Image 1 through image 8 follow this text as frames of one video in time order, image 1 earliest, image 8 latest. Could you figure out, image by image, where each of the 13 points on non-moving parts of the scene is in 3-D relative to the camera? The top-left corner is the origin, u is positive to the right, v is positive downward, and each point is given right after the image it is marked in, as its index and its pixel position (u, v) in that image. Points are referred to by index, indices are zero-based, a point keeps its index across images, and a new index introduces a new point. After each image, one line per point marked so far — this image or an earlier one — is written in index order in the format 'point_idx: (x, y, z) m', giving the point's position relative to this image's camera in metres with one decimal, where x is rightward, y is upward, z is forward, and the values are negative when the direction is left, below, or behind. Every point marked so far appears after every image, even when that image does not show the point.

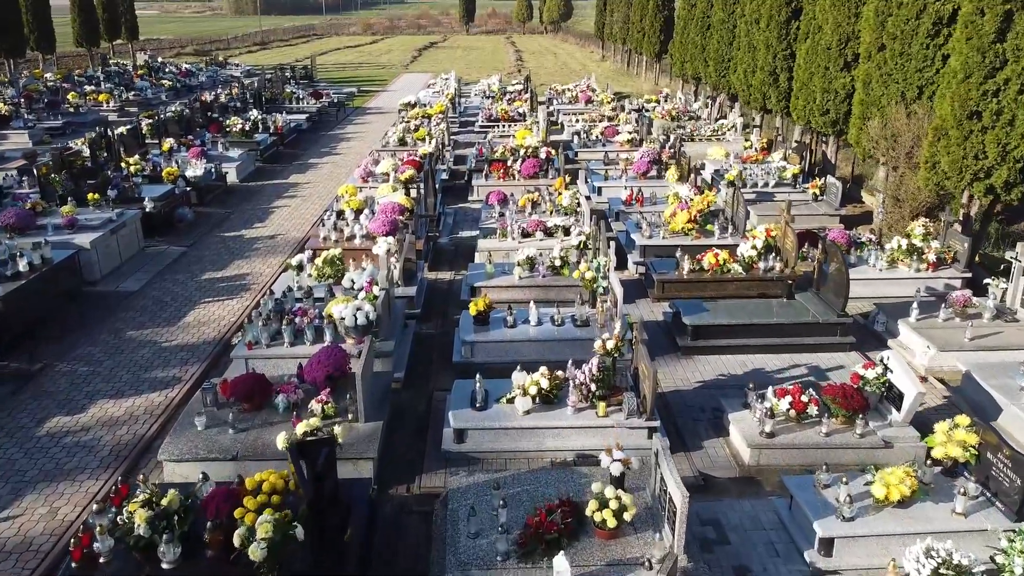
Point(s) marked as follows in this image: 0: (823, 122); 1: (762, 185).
0: (+7.3, +3.9, +19.3) m
1: (+6.1, +2.5, +19.9) m
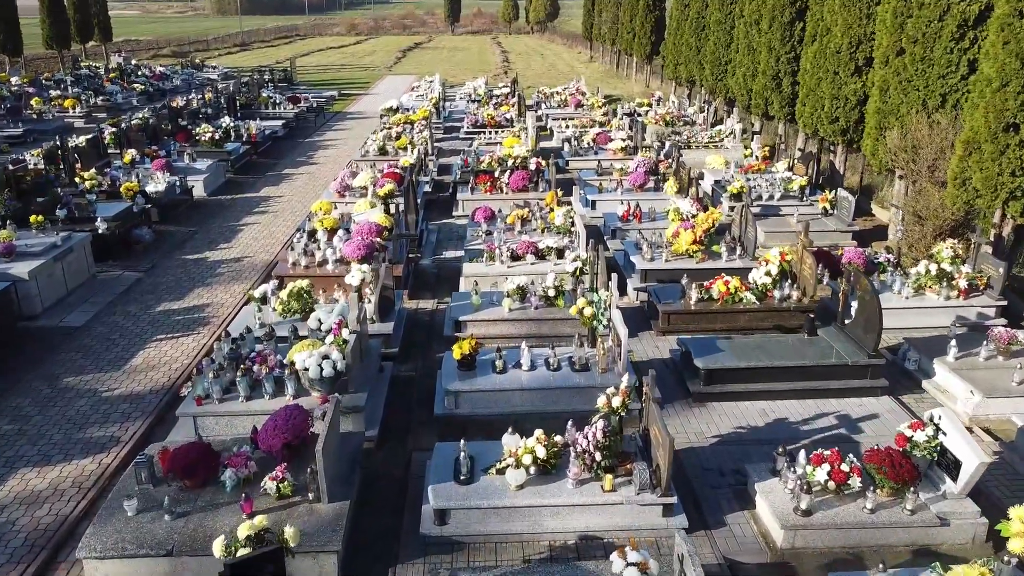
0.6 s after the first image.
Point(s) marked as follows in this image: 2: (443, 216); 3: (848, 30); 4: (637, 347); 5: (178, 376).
0: (+7.1, +3.5, +18.1) m
1: (+5.8, +2.1, +18.6) m
2: (-1.6, +1.7, +19.3) m
3: (+7.1, +5.4, +17.3) m
4: (+1.8, -0.8, +11.9) m
5: (-4.4, -1.2, +10.7) m
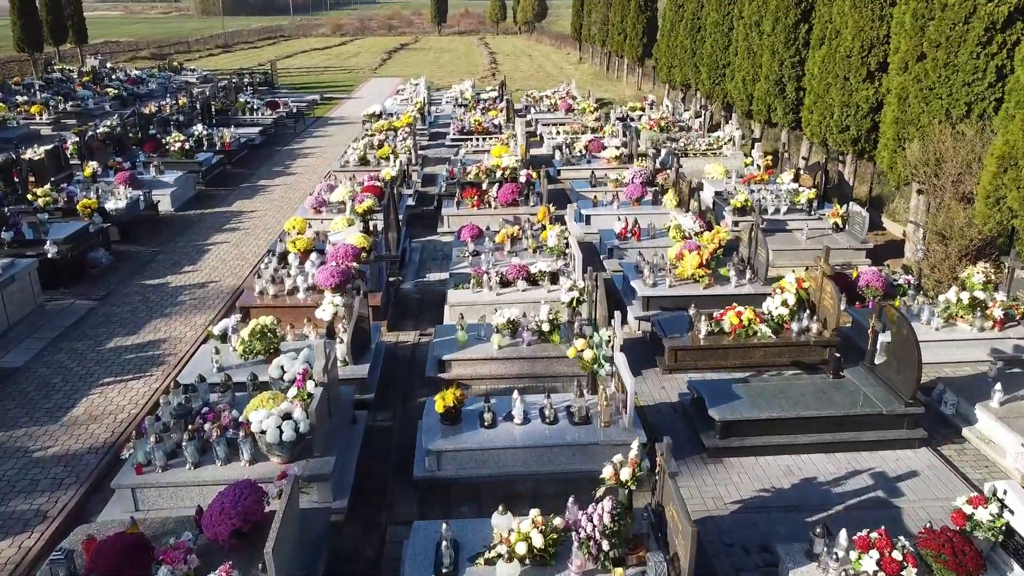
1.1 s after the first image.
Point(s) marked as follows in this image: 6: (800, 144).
0: (+6.8, +3.1, +17.0) m
1: (+5.5, +1.6, +17.5) m
2: (-1.9, +1.3, +18.1) m
3: (+6.8, +5.0, +16.1) m
4: (+1.7, -1.3, +10.7) m
5: (-4.5, -1.6, +9.4) m
6: (+7.0, +3.5, +20.0) m
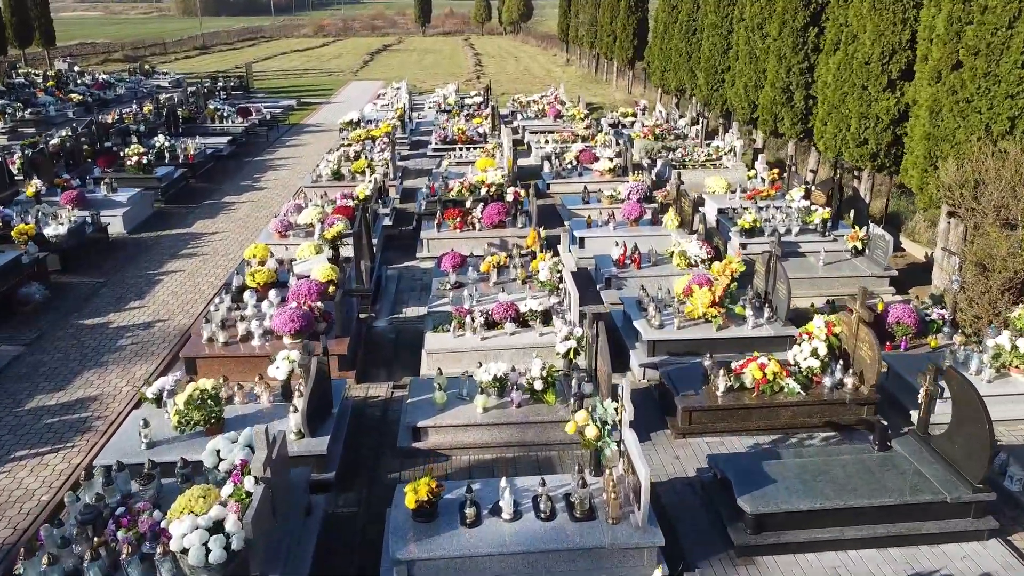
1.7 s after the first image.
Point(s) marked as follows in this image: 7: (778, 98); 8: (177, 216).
0: (+6.6, +2.5, +15.5) m
1: (+5.3, +1.1, +16.0) m
2: (-2.2, +0.7, +16.4) m
3: (+6.6, +4.5, +14.6) m
4: (+1.5, -1.9, +9.1) m
5: (-4.6, -2.3, +7.8) m
6: (+6.7, +3.0, +18.5) m
7: (+6.0, +4.3, +18.5) m
8: (-7.9, +1.7, +19.1) m
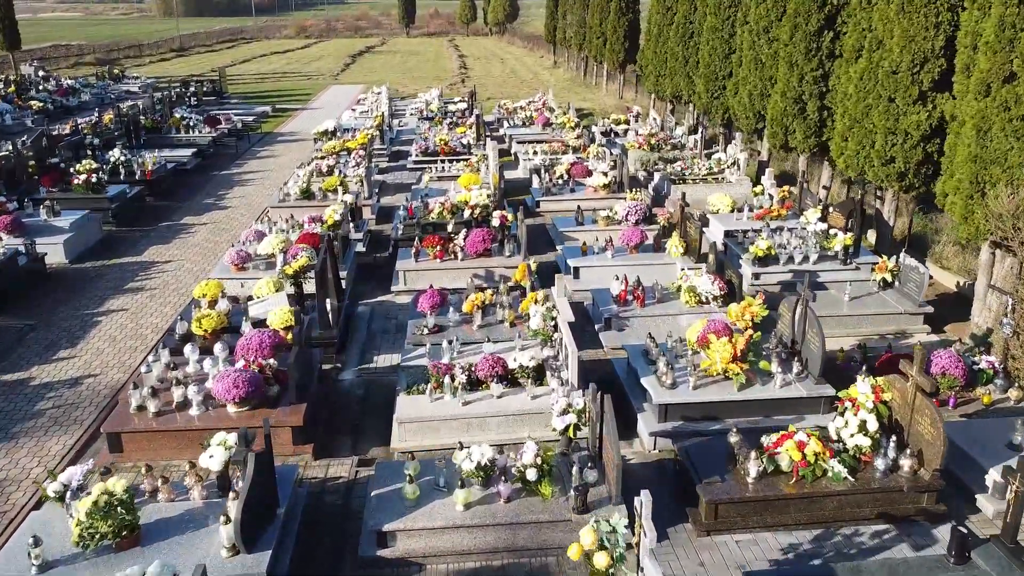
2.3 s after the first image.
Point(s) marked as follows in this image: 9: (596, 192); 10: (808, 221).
0: (+6.3, +1.9, +13.9) m
1: (+5.0, +0.5, +14.4) m
2: (-2.4, 0.0, +14.7) m
3: (+6.3, +3.9, +13.0) m
4: (+1.4, -2.5, +7.4) m
5: (-4.7, -2.9, +6.0) m
6: (+6.4, +2.4, +16.9) m
7: (+5.7, +3.7, +16.9) m
8: (-8.2, +1.0, +17.3) m
9: (+2.0, +2.3, +19.6) m
10: (+5.6, +1.3, +15.5) m
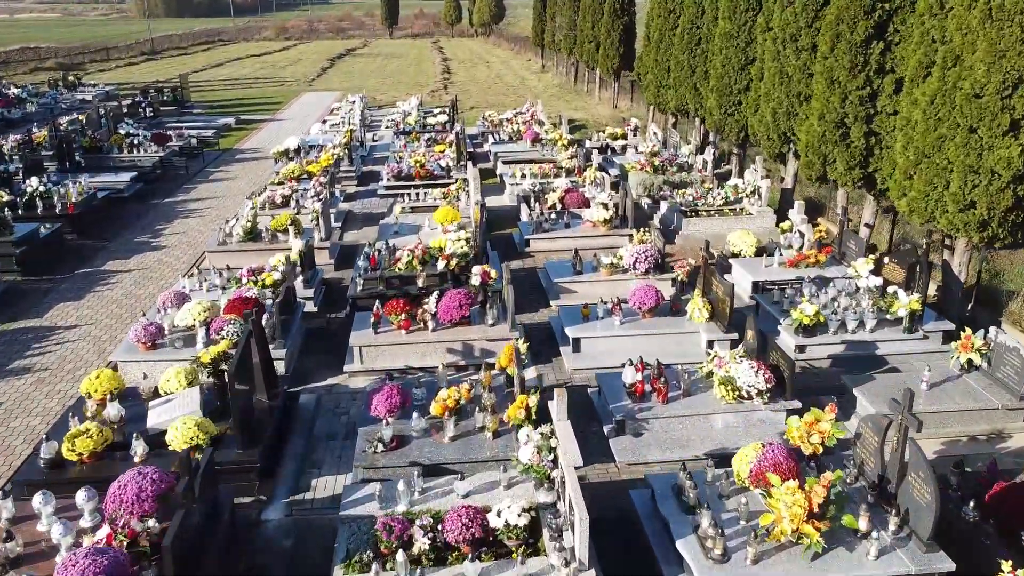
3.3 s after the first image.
0: (+6.1, +0.9, +11.1) m
1: (+4.8, -0.6, +11.5) m
2: (-2.6, -1.1, +11.8) m
3: (+6.1, +2.9, +10.2) m
4: (+1.3, -3.6, +4.6) m
5: (-4.8, -4.0, +3.0) m
6: (+6.2, +1.3, +14.1) m
7: (+5.4, +2.7, +14.1) m
8: (-8.4, -0.1, +14.3) m
9: (+1.7, +1.2, +16.7) m
10: (+5.4, +0.2, +12.7) m
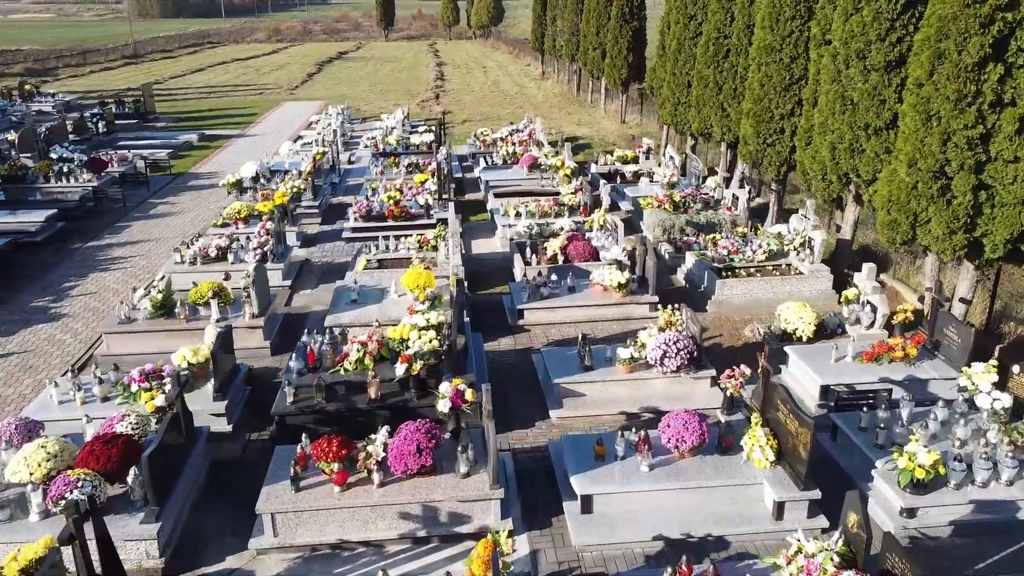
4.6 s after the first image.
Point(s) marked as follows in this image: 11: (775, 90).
0: (+5.9, -0.4, +7.6) m
1: (+4.6, -1.9, +8.0) m
2: (-2.8, -2.4, +8.3) m
3: (+5.9, +1.5, +6.7) m
4: (+1.1, -4.9, +1.1) m
5: (-5.0, -5.4, -0.5) m
6: (+6.0, 0.0, +10.6) m
7: (+5.3, +1.3, +10.6) m
8: (-8.6, -1.4, +10.8) m
9: (+1.5, -0.1, +13.2) m
10: (+5.2, -1.1, +9.2) m
11: (+5.0, +3.7, +15.4) m
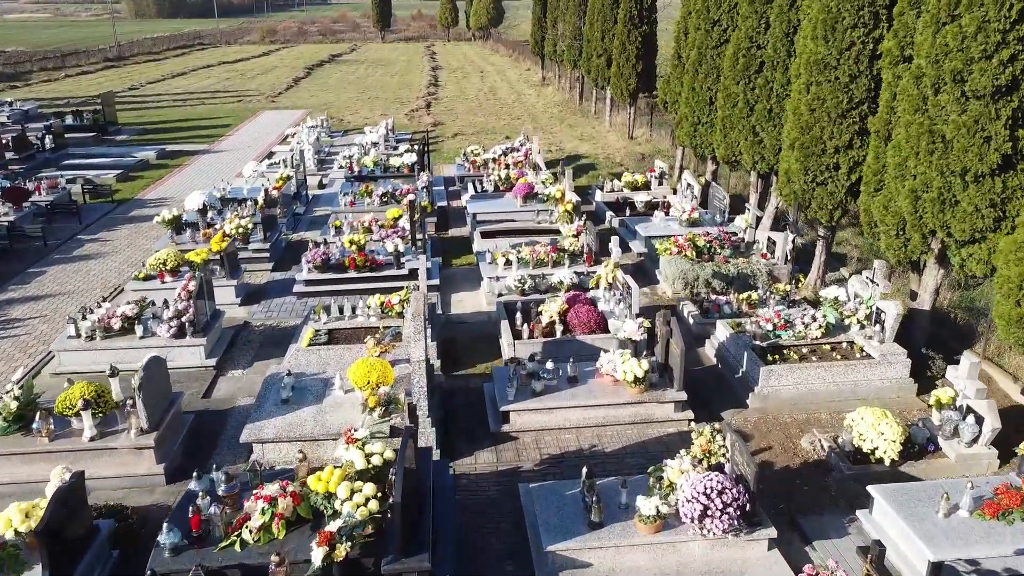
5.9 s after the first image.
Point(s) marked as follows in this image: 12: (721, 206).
0: (+5.7, -1.6, +4.4) m
1: (+4.4, -3.0, +4.9) m
2: (-3.0, -3.5, +5.1) m
3: (+5.7, +0.4, +3.6) m
4: (+0.9, -6.0, -2.1) m
5: (-5.2, -6.5, -3.6) m
6: (+5.8, -1.1, +7.5) m
7: (+5.0, +0.2, +7.4) m
8: (-8.8, -2.6, +7.7) m
9: (+1.3, -1.2, +10.1) m
10: (+5.0, -2.3, +6.0) m
11: (+4.8, +2.6, +12.2) m
12: (+4.4, +1.7, +16.9) m
